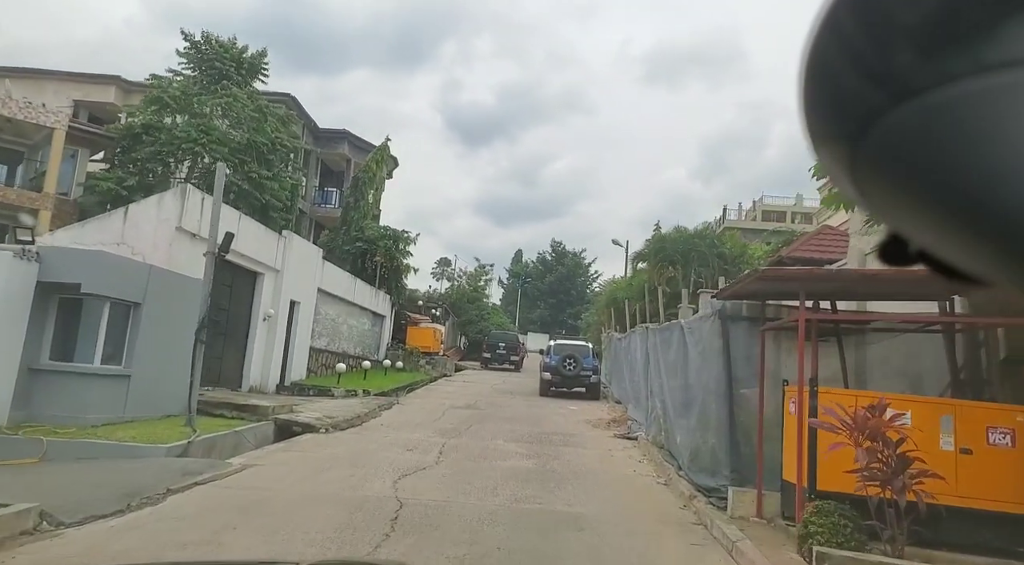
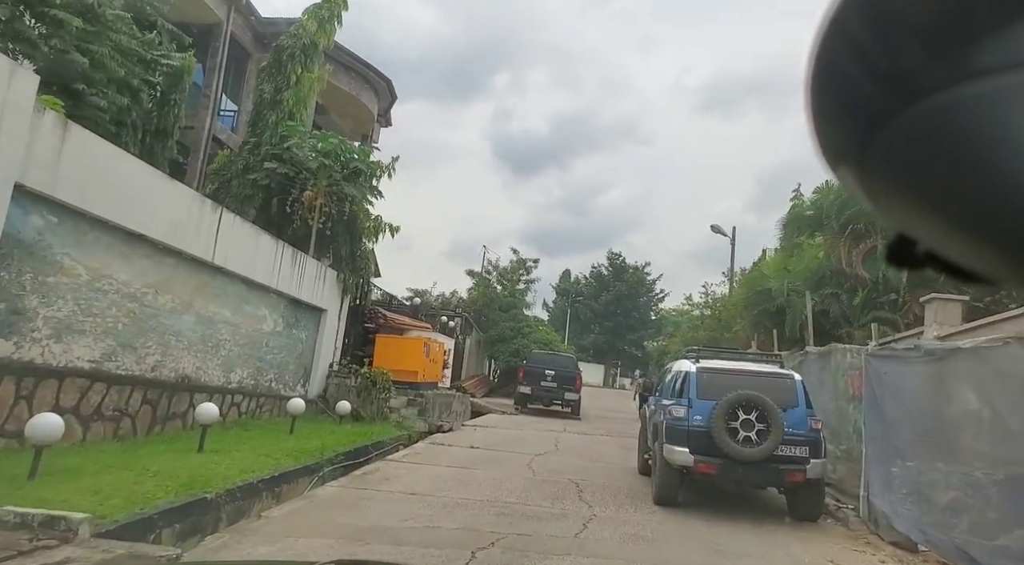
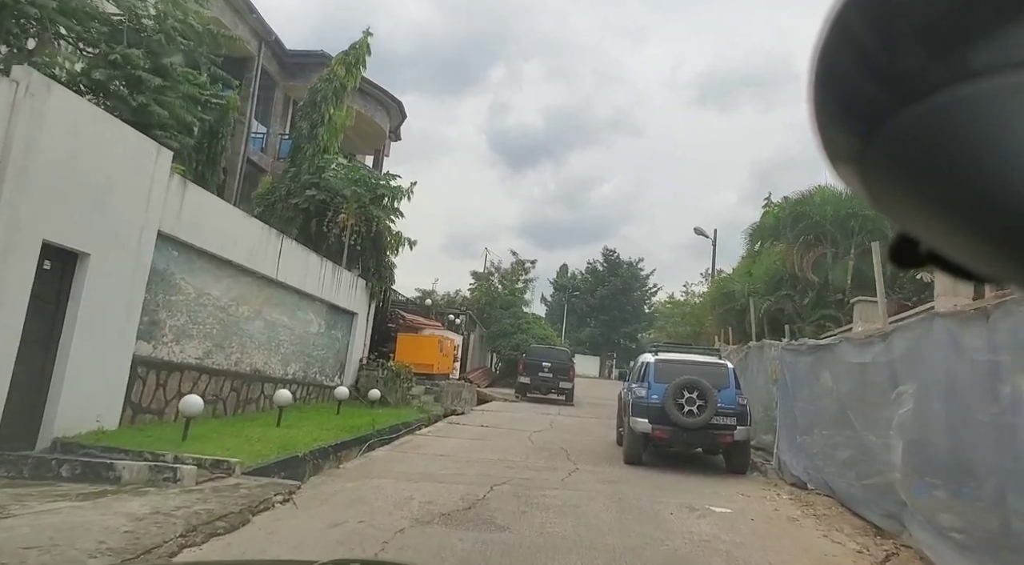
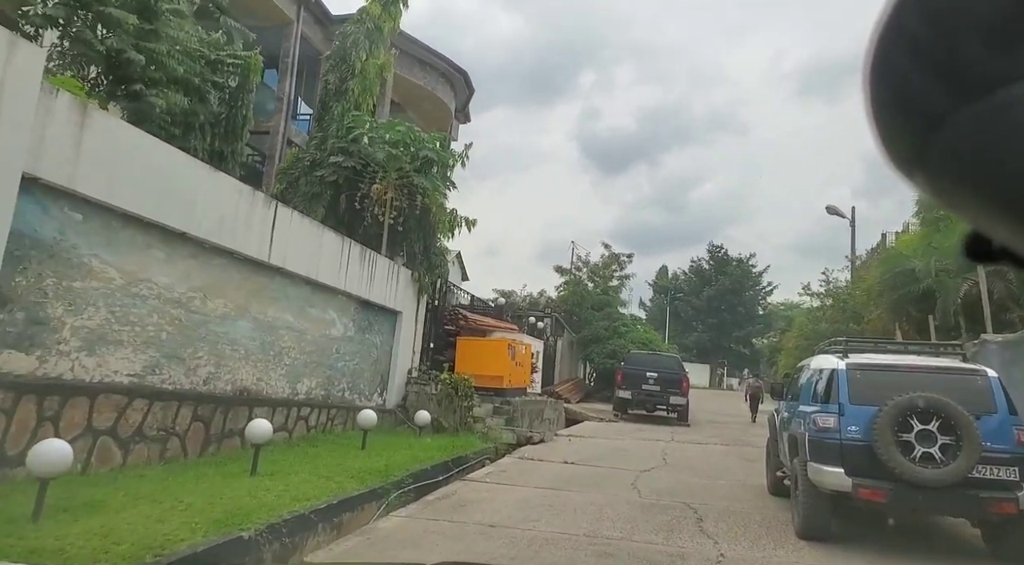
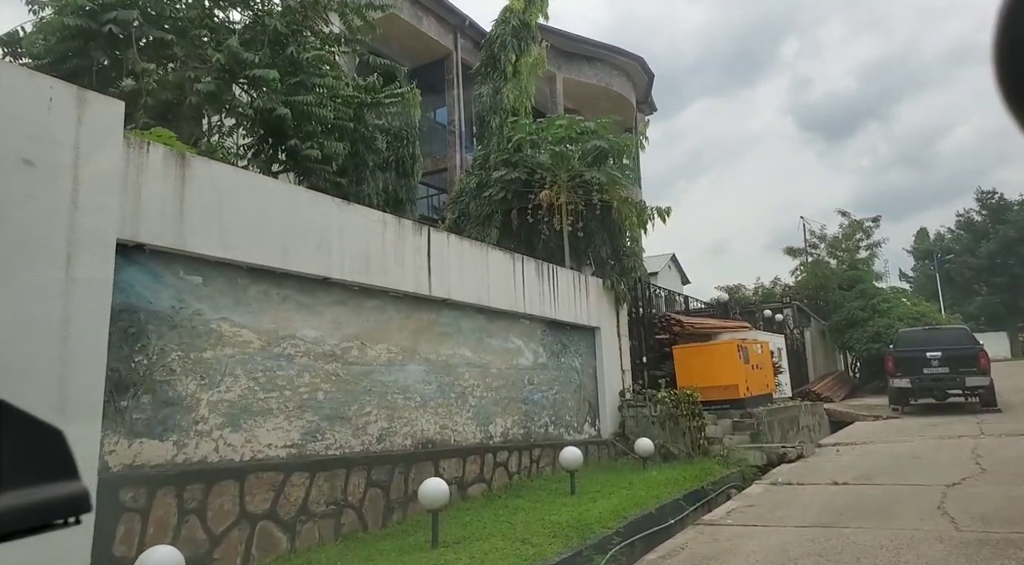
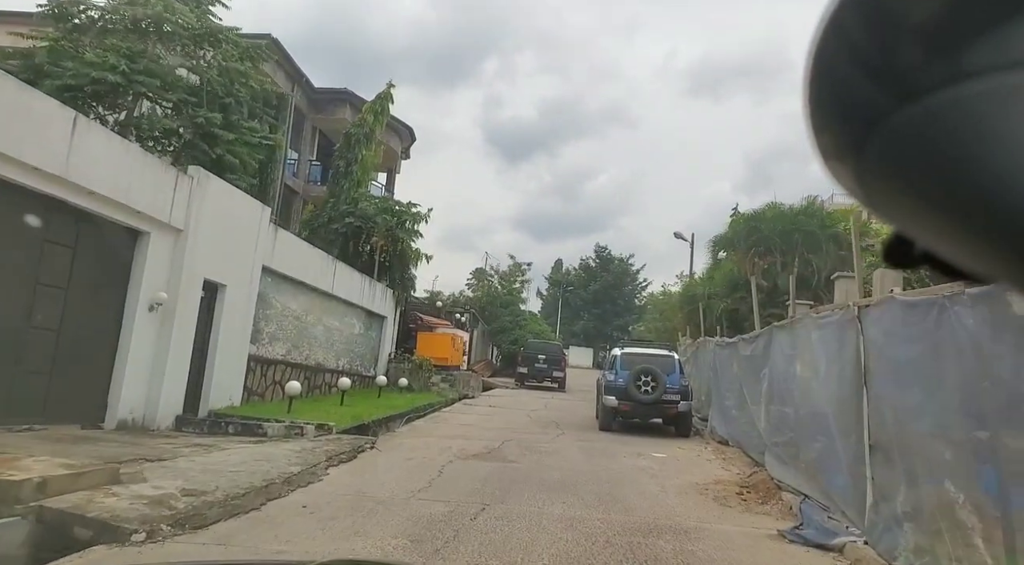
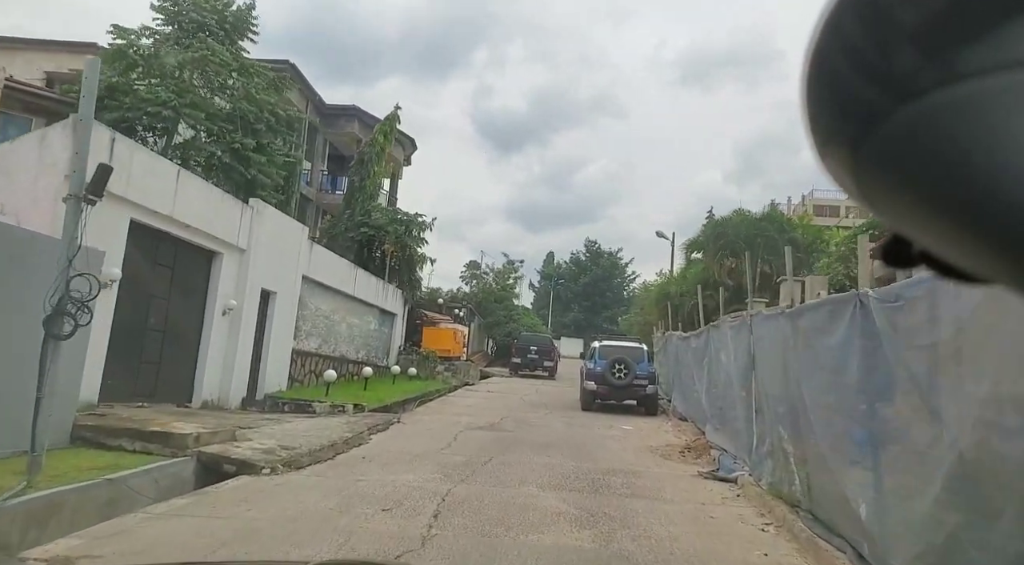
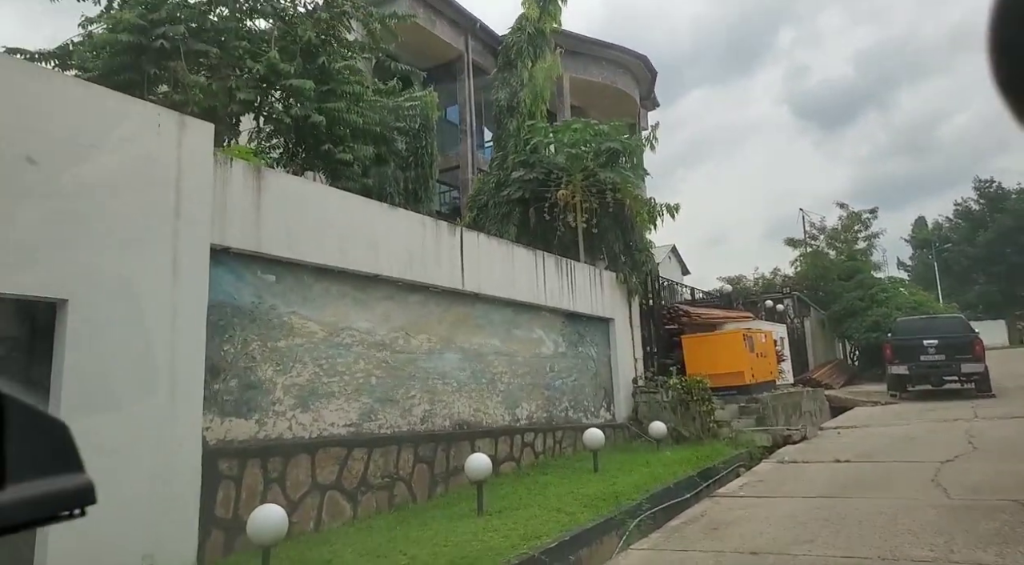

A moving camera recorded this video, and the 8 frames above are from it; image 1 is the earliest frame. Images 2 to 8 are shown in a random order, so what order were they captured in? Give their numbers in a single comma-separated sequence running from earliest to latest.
7, 6, 3, 2, 4, 8, 5
